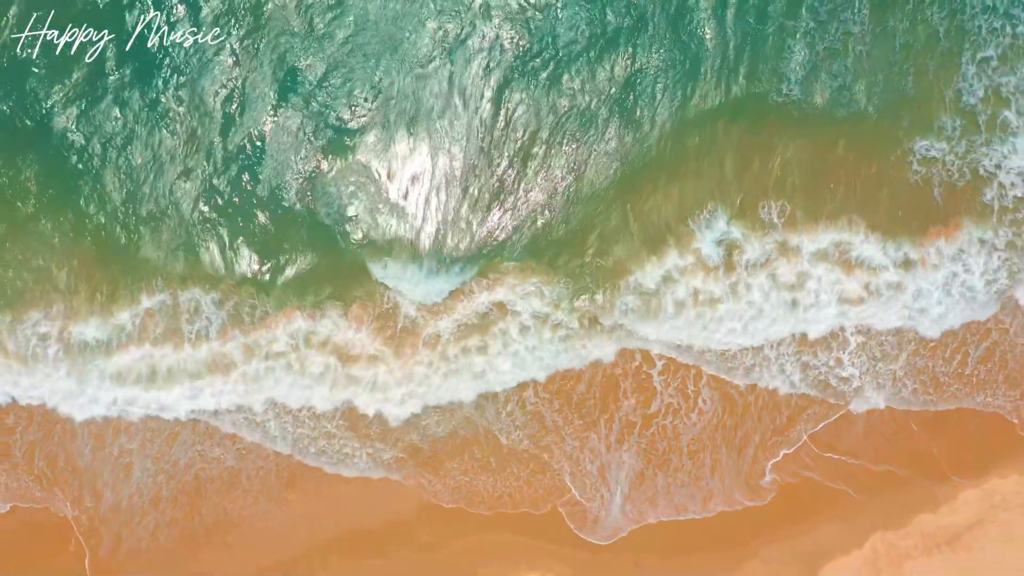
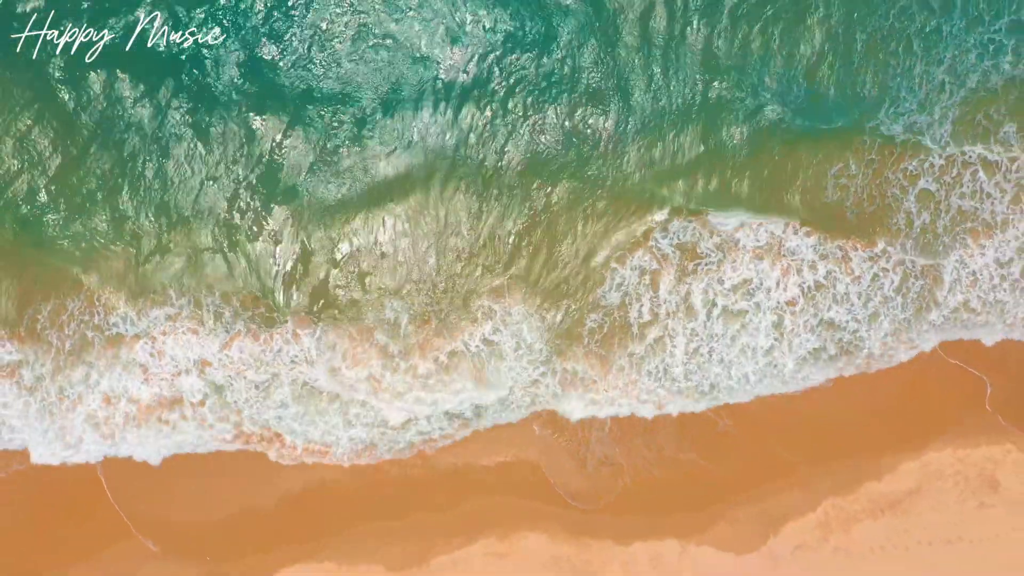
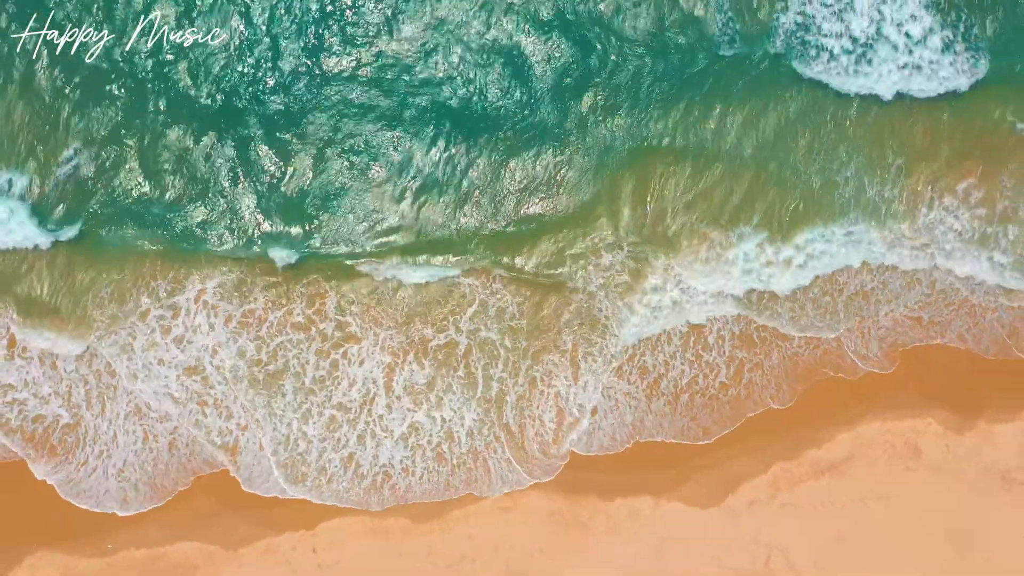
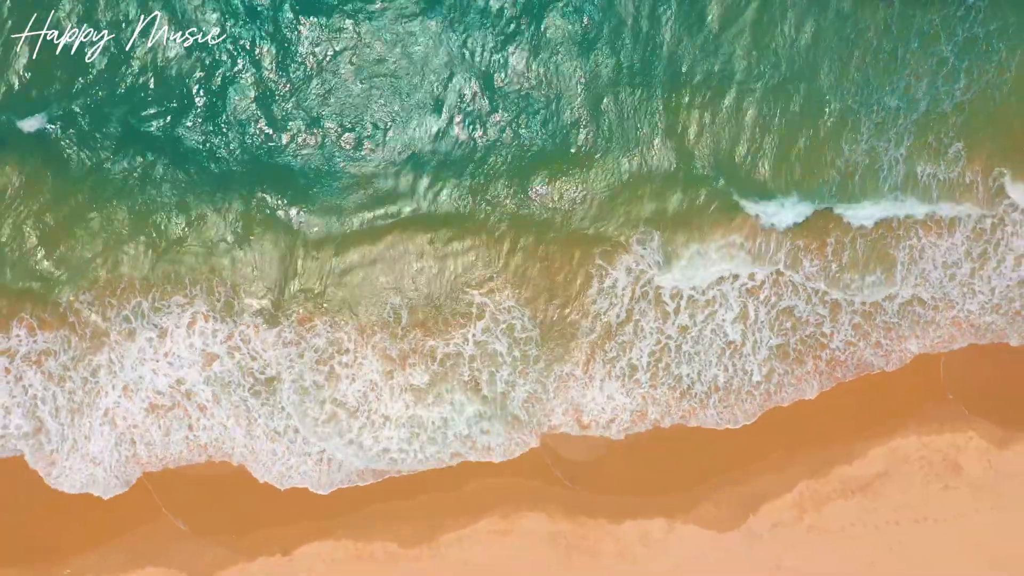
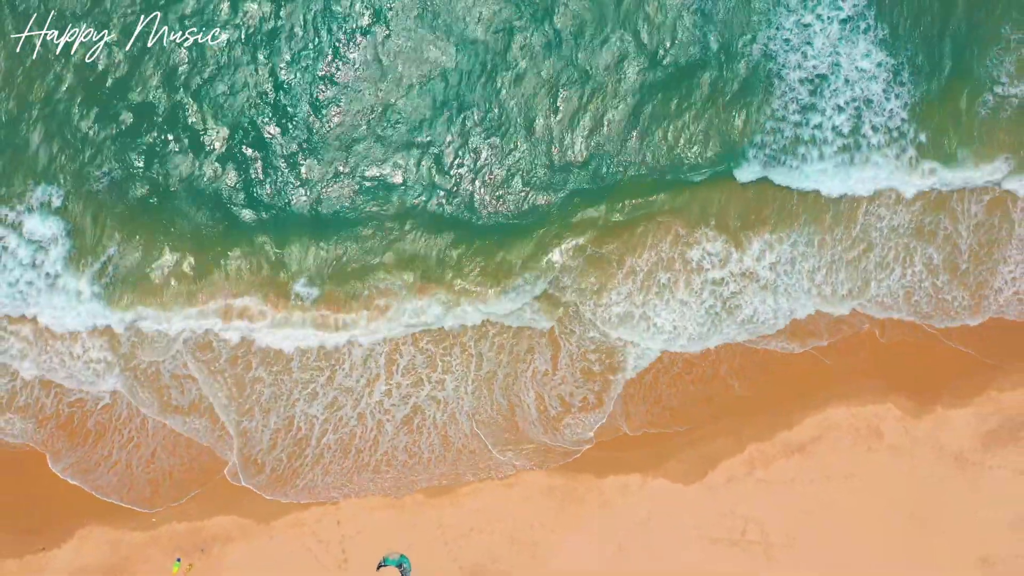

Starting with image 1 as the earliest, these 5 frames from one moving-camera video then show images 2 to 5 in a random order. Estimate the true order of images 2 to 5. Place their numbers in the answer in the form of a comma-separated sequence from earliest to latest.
2, 4, 3, 5
